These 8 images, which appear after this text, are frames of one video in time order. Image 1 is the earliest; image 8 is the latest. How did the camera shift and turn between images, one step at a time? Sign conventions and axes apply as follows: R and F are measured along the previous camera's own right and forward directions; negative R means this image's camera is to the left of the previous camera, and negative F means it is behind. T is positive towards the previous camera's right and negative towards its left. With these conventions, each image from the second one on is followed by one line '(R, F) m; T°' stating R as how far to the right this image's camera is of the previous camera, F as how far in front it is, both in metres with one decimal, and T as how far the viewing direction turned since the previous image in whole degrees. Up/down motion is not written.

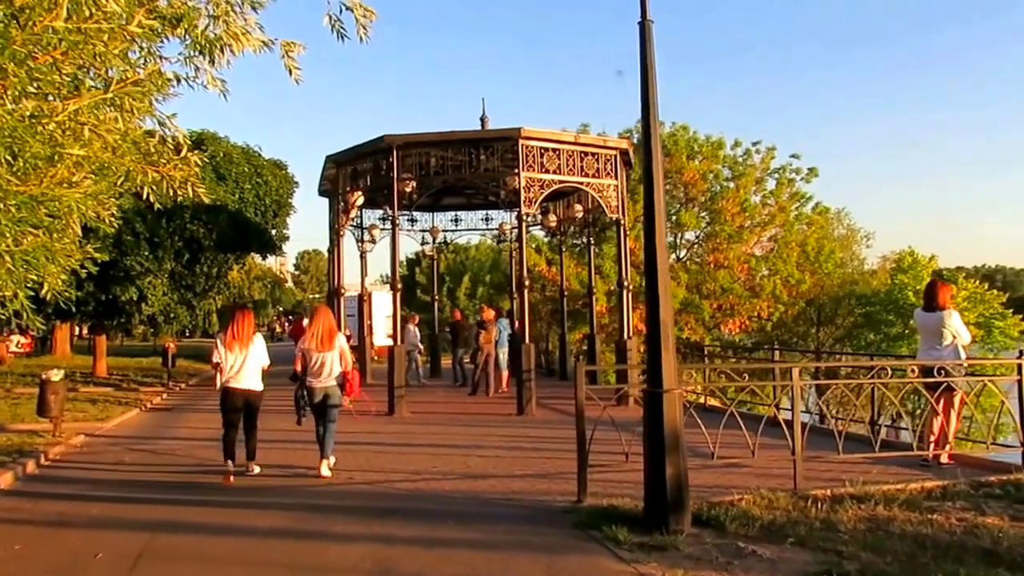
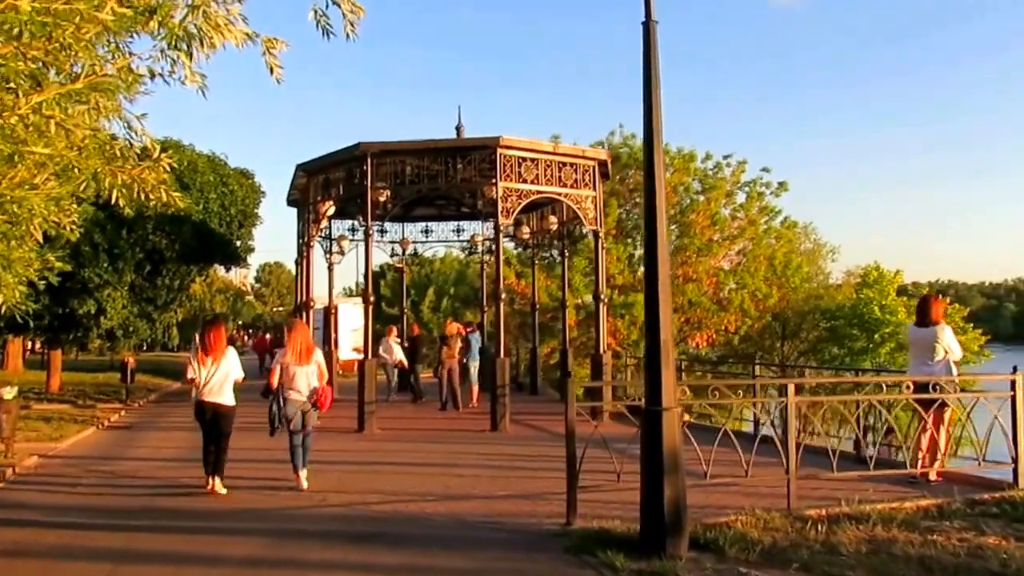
(-0.2, +0.3) m; +2°
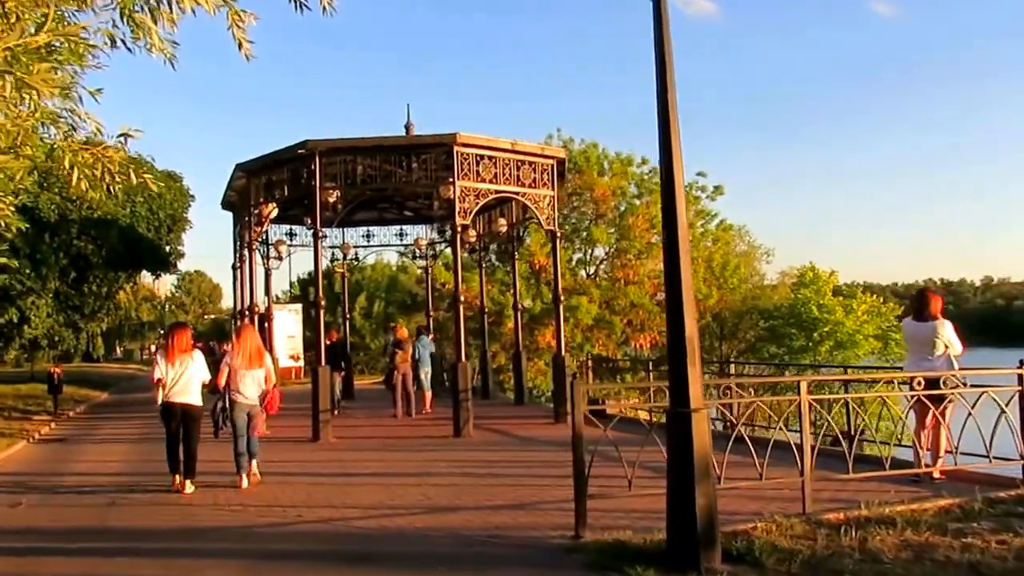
(-0.7, +0.6) m; +5°
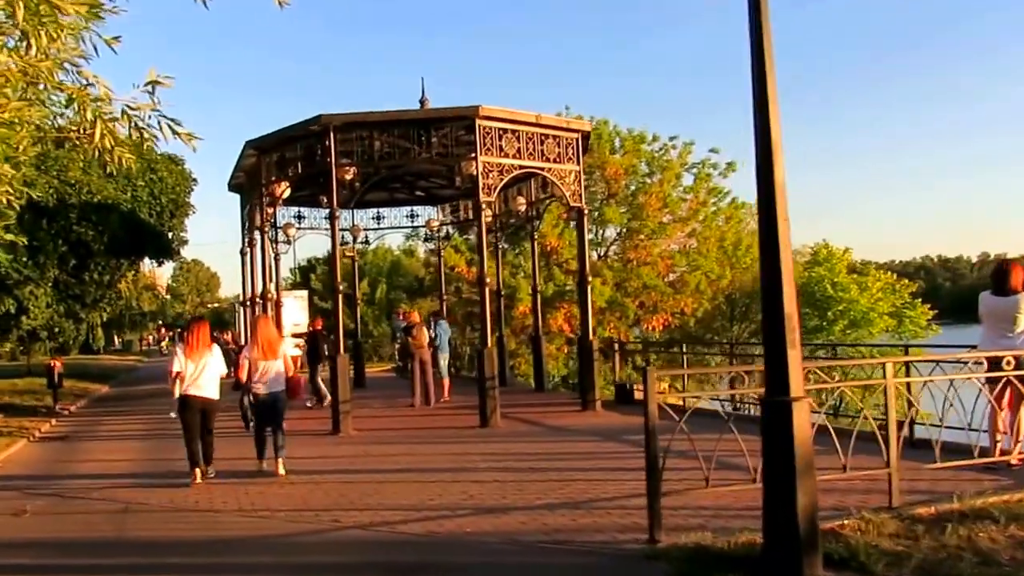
(-0.6, +0.6) m; 0°
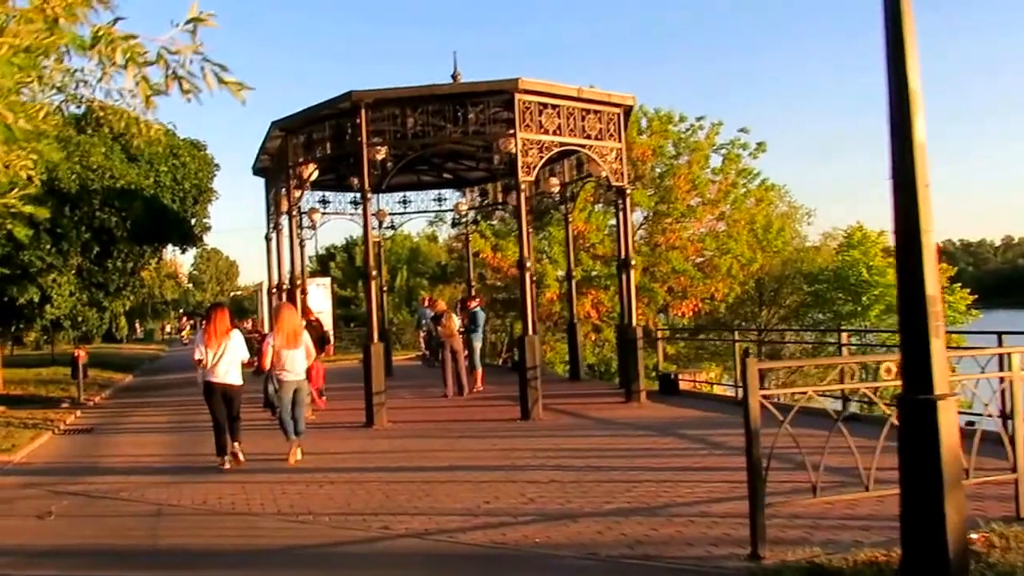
(-0.5, +0.8) m; -1°
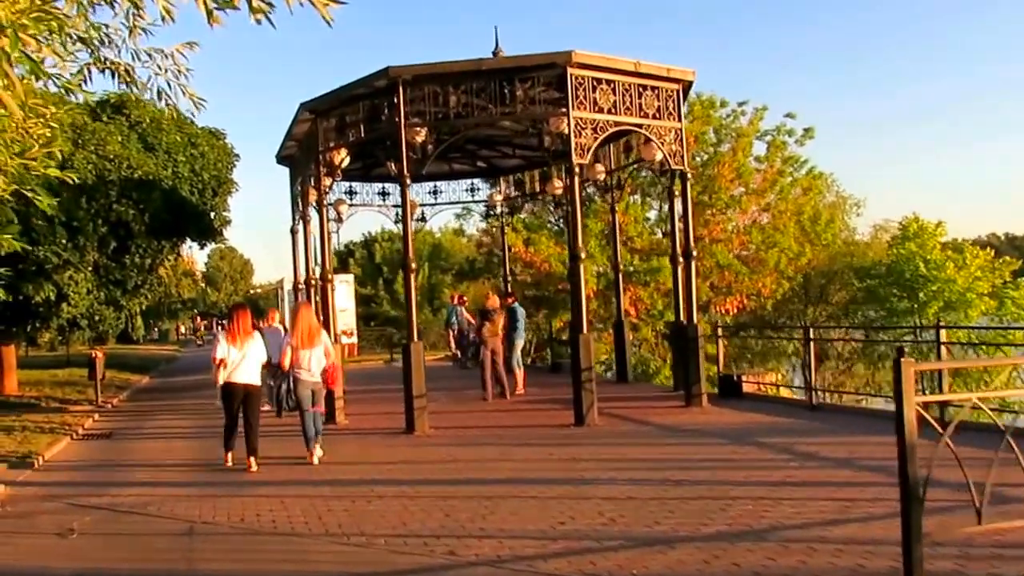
(-0.5, +1.1) m; -1°
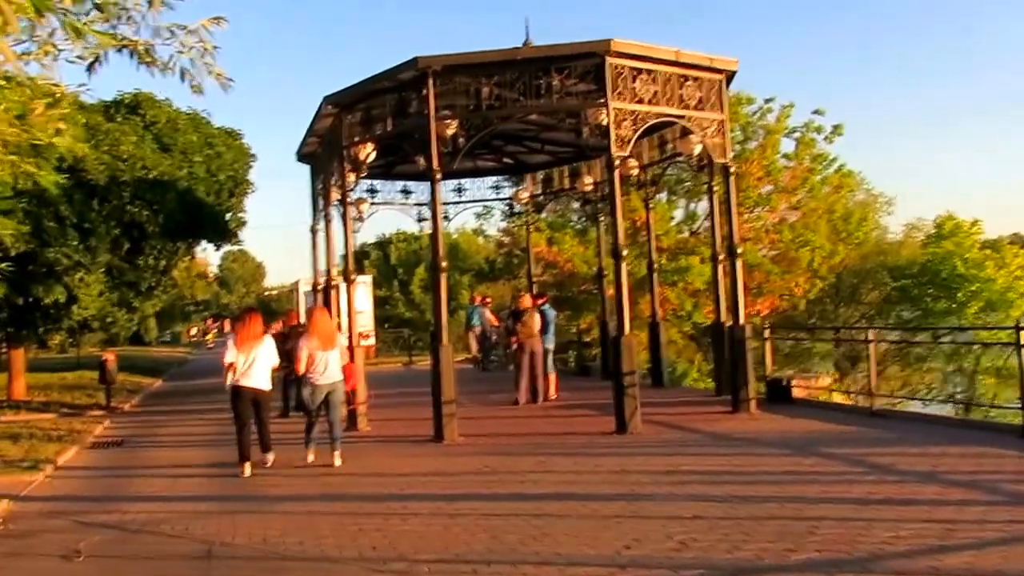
(-0.4, +0.8) m; -1°
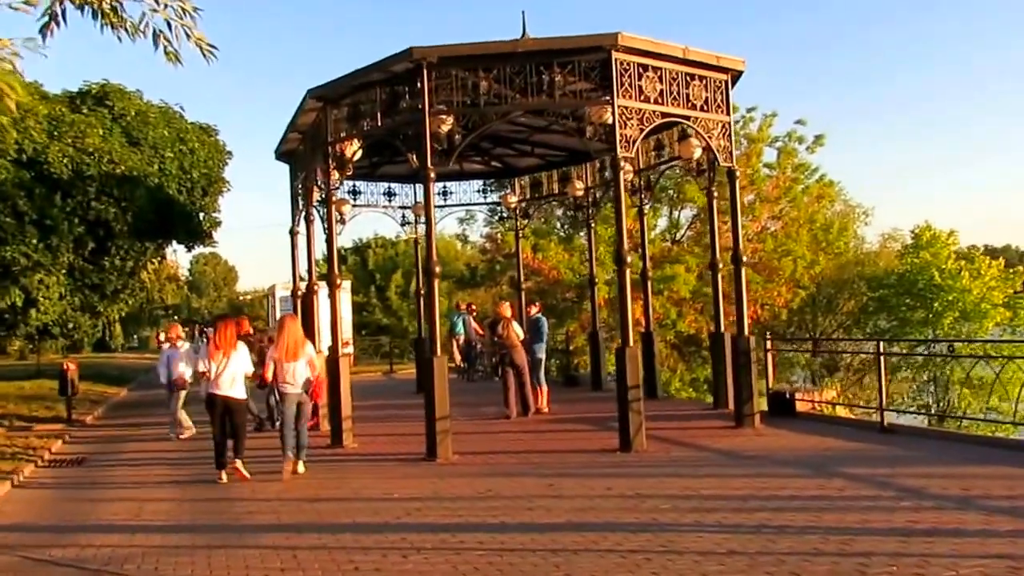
(-0.4, +0.7) m; +2°
